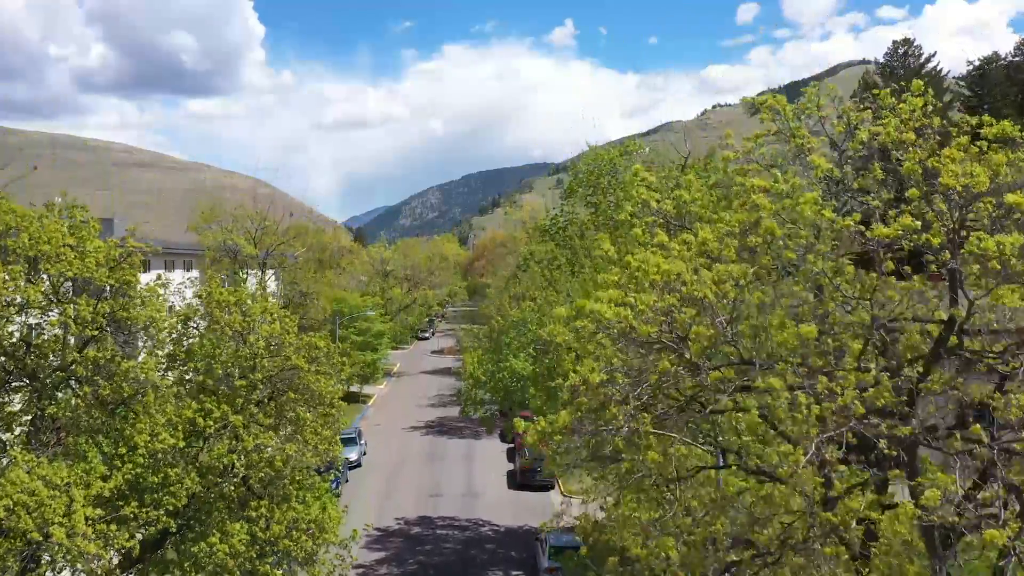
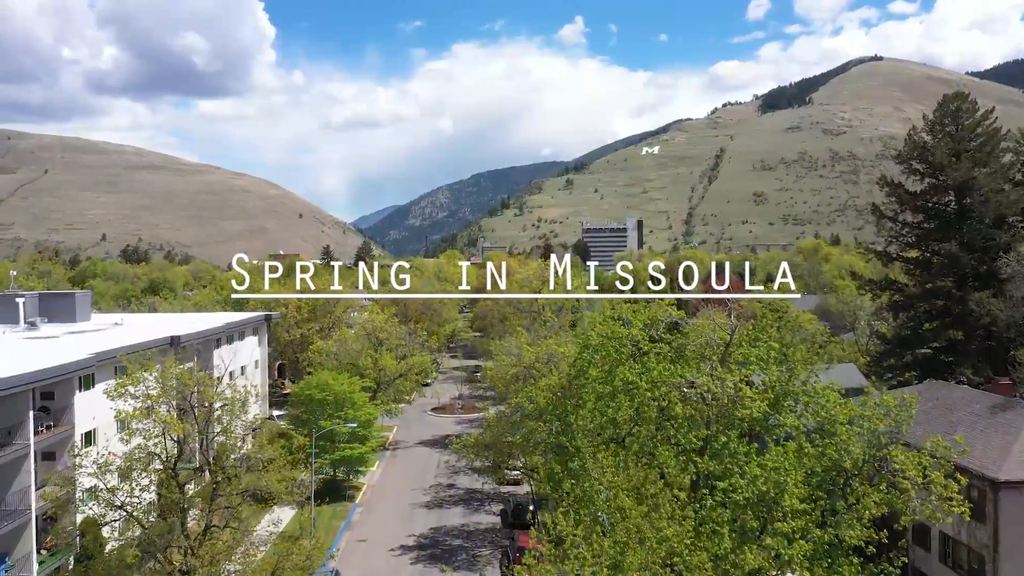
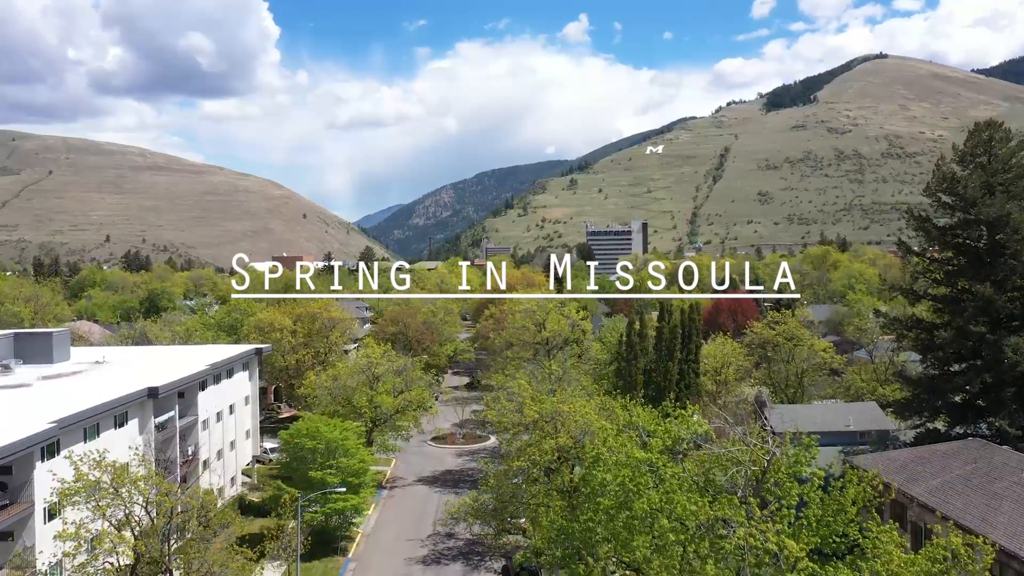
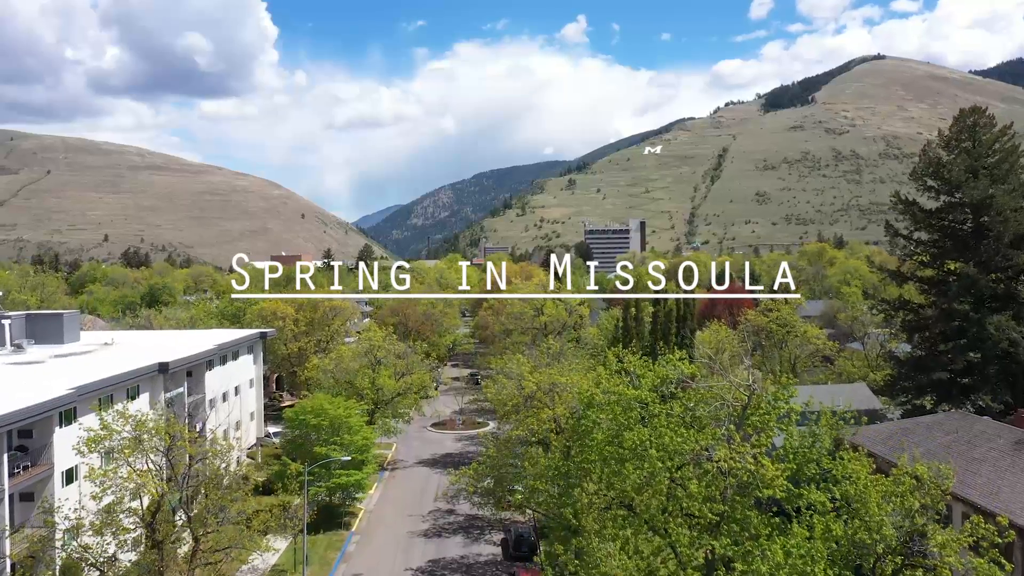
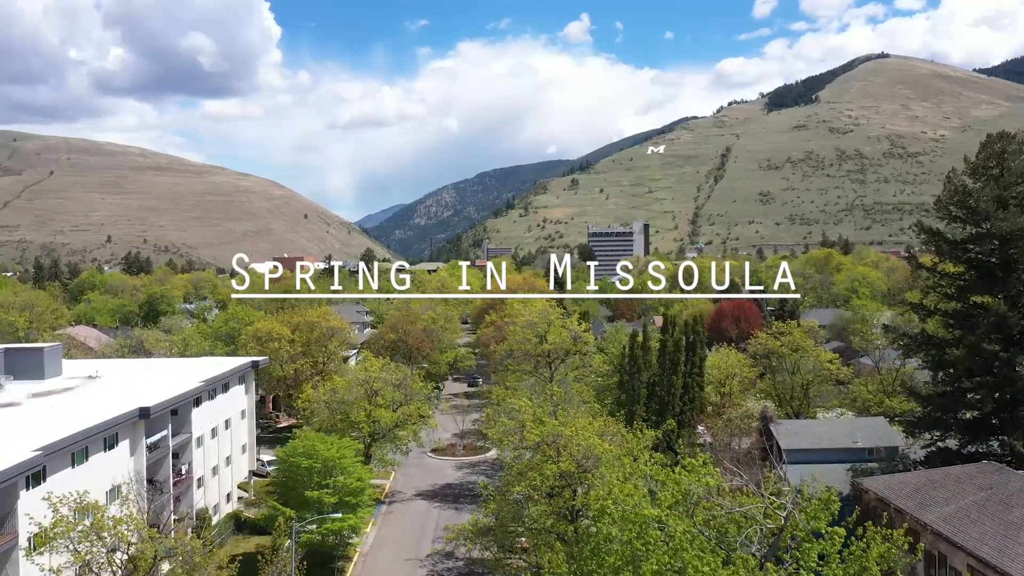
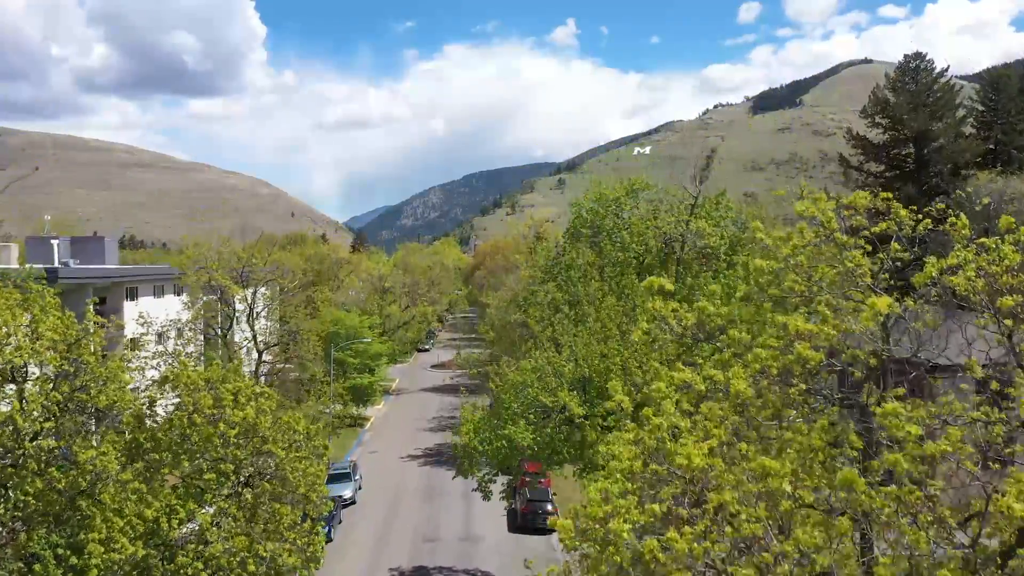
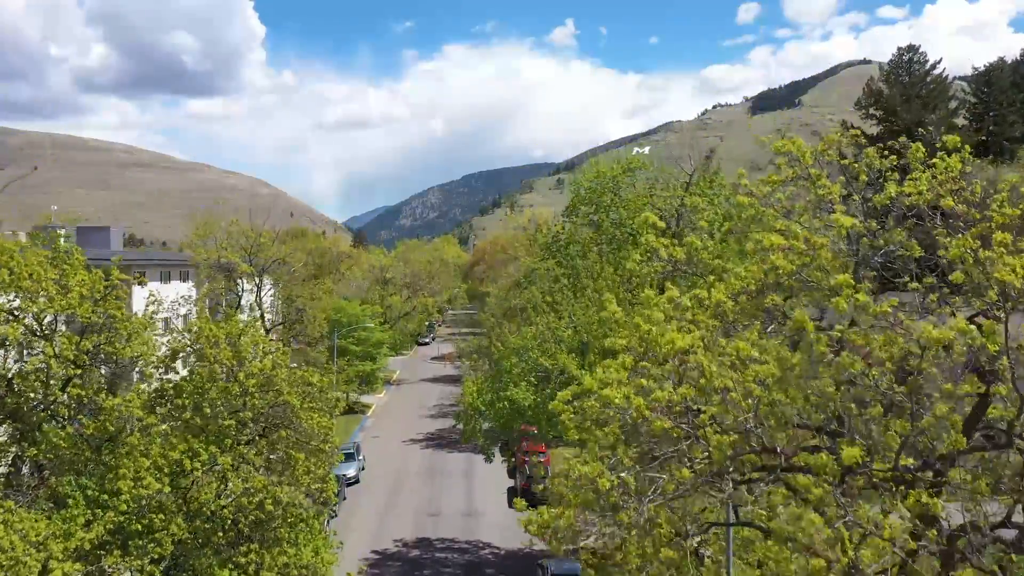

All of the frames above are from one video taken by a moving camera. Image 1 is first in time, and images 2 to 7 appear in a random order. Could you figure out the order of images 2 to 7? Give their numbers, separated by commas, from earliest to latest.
7, 6, 2, 4, 3, 5
